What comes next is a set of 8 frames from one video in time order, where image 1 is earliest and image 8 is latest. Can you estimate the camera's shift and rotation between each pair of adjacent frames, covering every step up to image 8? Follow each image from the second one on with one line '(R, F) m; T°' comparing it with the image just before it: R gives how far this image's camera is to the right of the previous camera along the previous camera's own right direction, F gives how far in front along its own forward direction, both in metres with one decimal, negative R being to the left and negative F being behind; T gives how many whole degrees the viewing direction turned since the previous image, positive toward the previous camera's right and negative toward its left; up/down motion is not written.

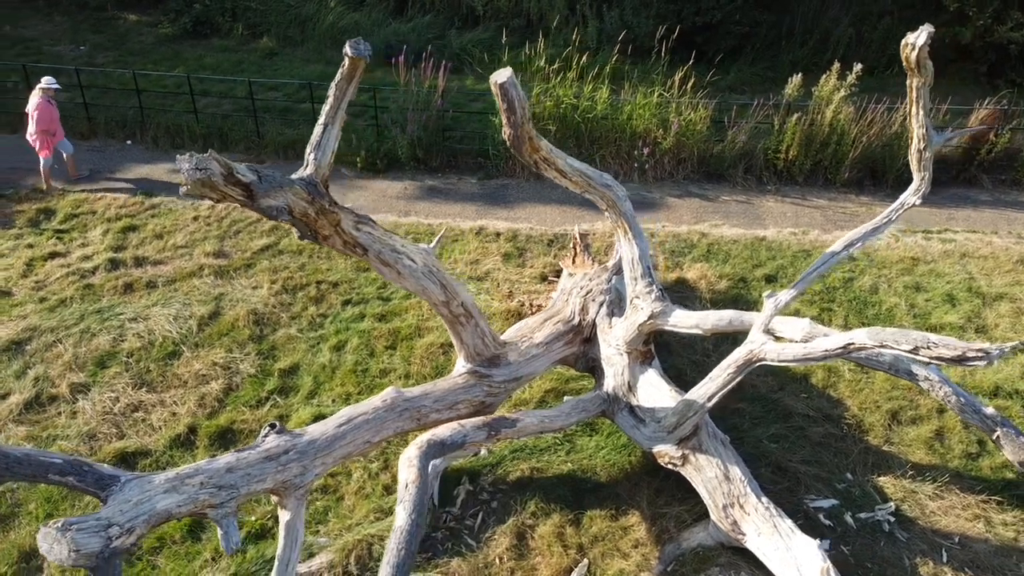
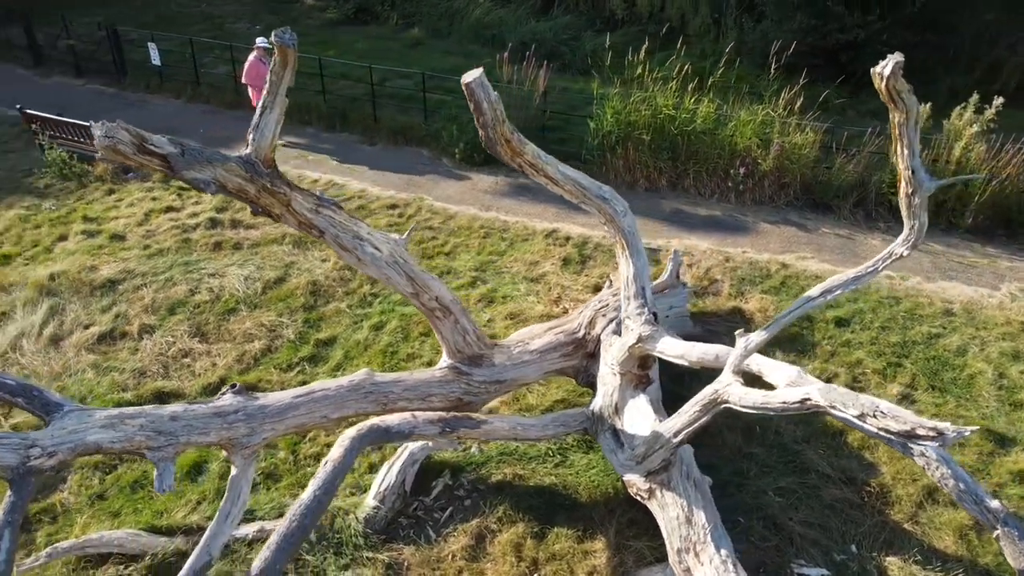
(+1.2, +0.2) m; -13°
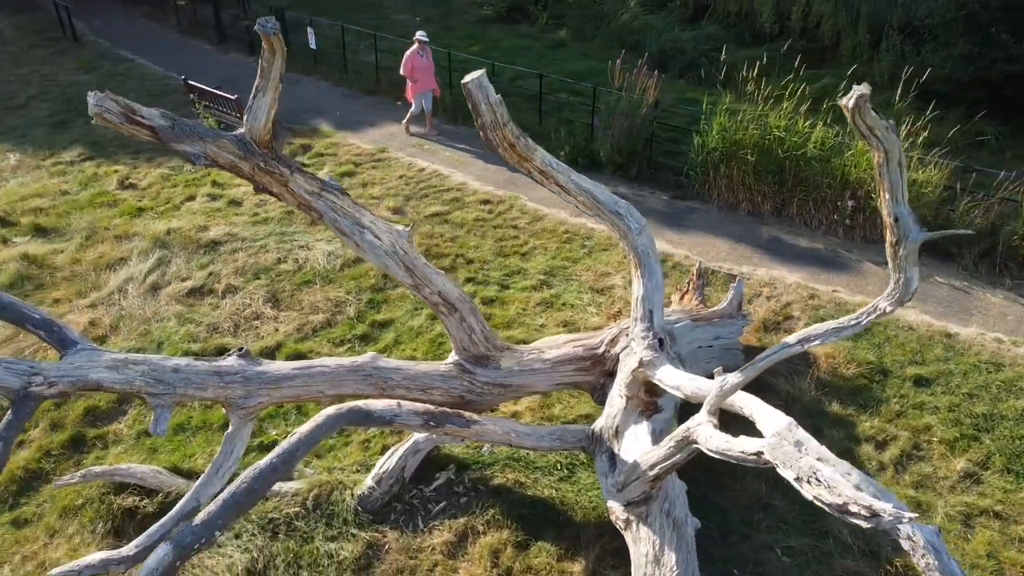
(+1.0, +0.1) m; -12°
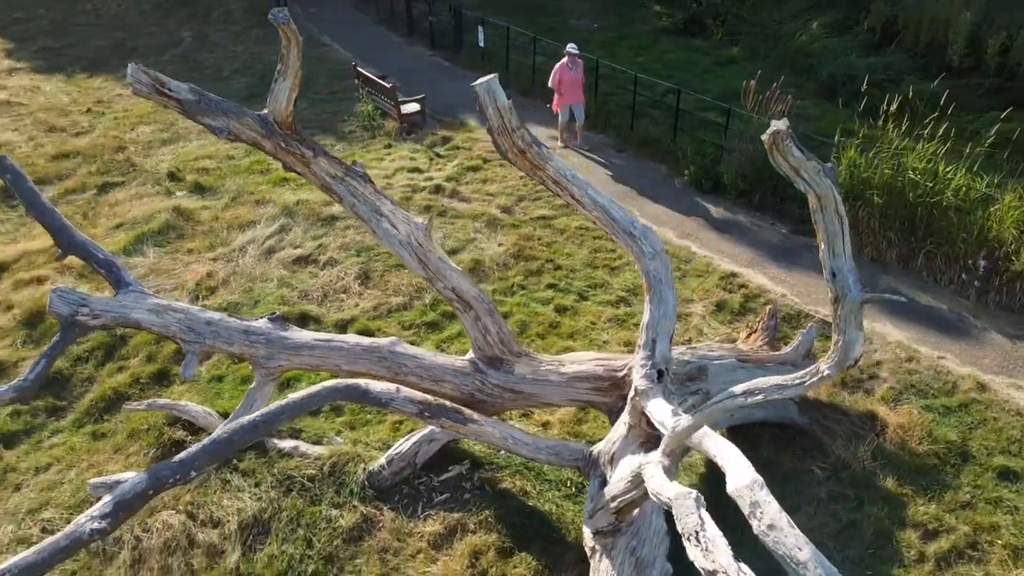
(+1.1, +0.1) m; -14°
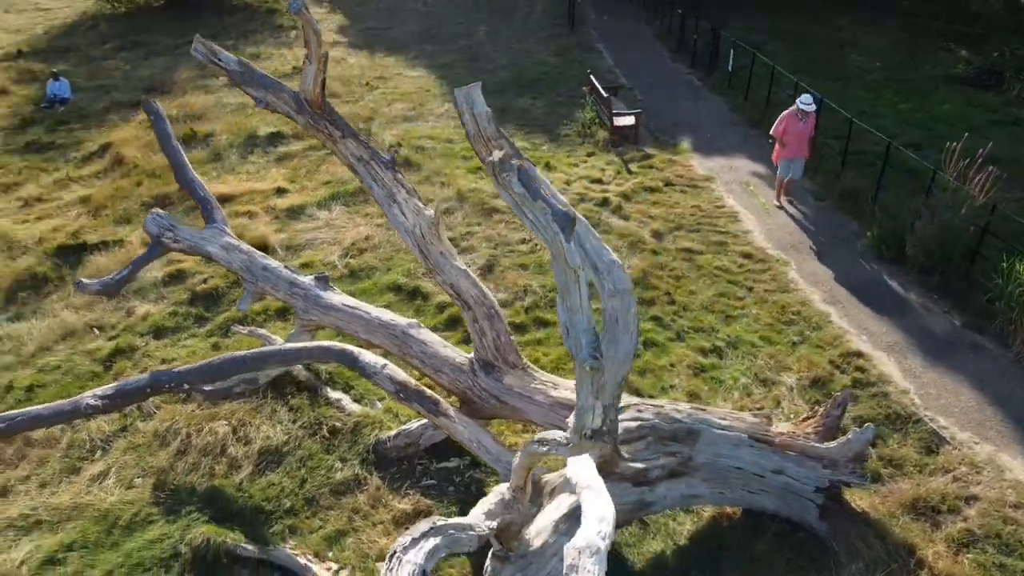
(+1.9, +0.4) m; -22°
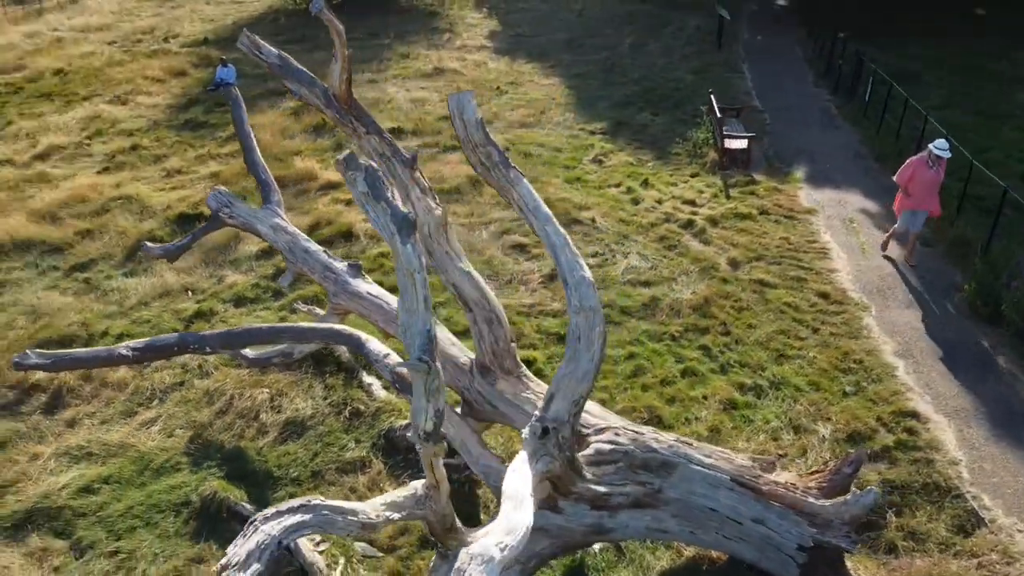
(+1.0, +0.1) m; -11°
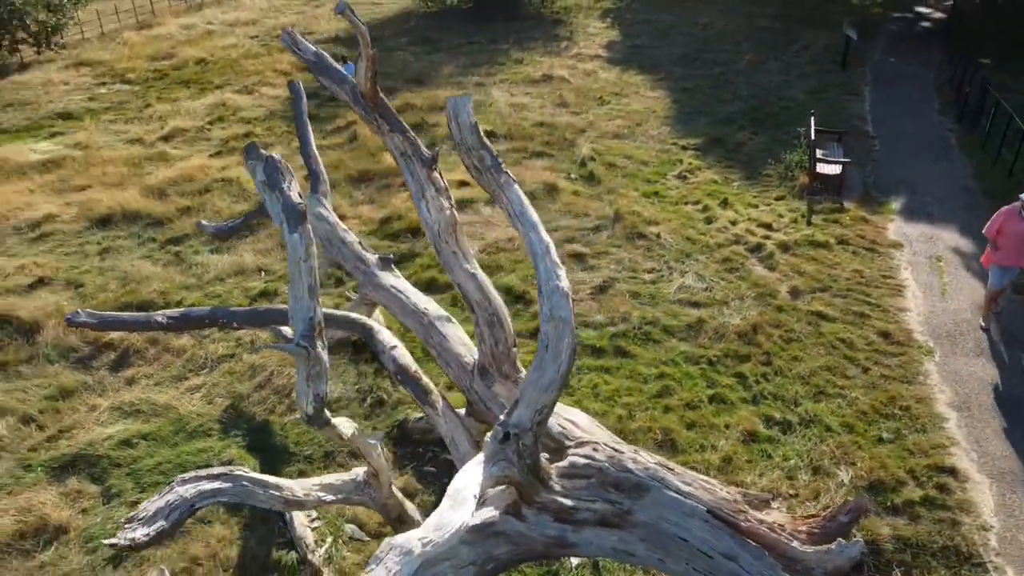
(+0.8, 0.0) m; -9°
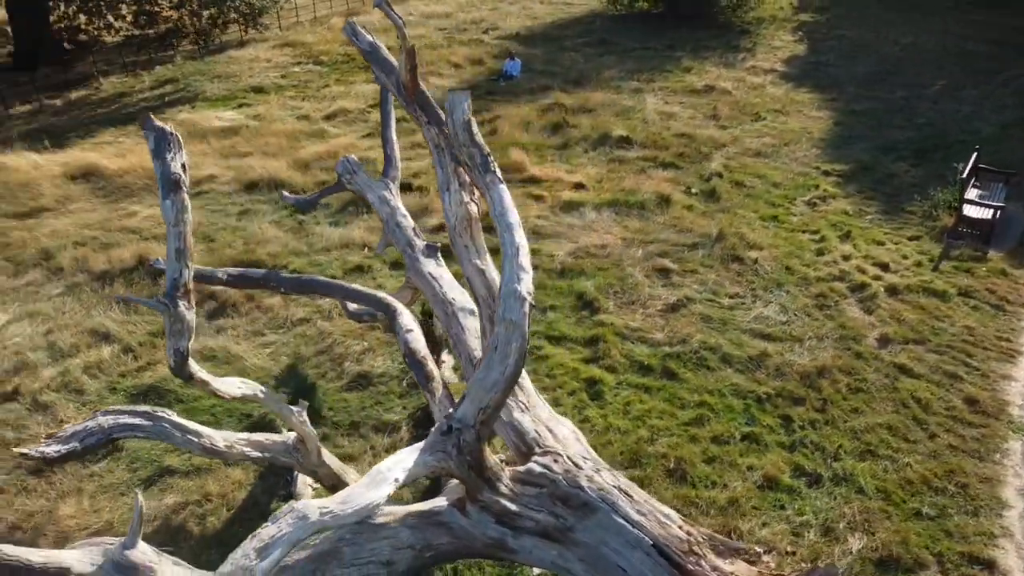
(+1.2, +0.1) m; -13°
